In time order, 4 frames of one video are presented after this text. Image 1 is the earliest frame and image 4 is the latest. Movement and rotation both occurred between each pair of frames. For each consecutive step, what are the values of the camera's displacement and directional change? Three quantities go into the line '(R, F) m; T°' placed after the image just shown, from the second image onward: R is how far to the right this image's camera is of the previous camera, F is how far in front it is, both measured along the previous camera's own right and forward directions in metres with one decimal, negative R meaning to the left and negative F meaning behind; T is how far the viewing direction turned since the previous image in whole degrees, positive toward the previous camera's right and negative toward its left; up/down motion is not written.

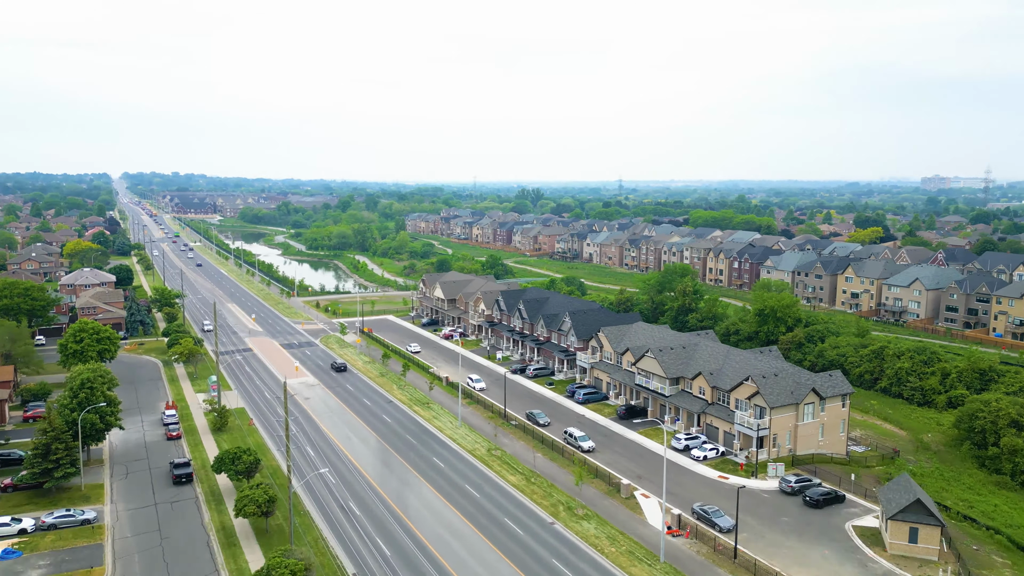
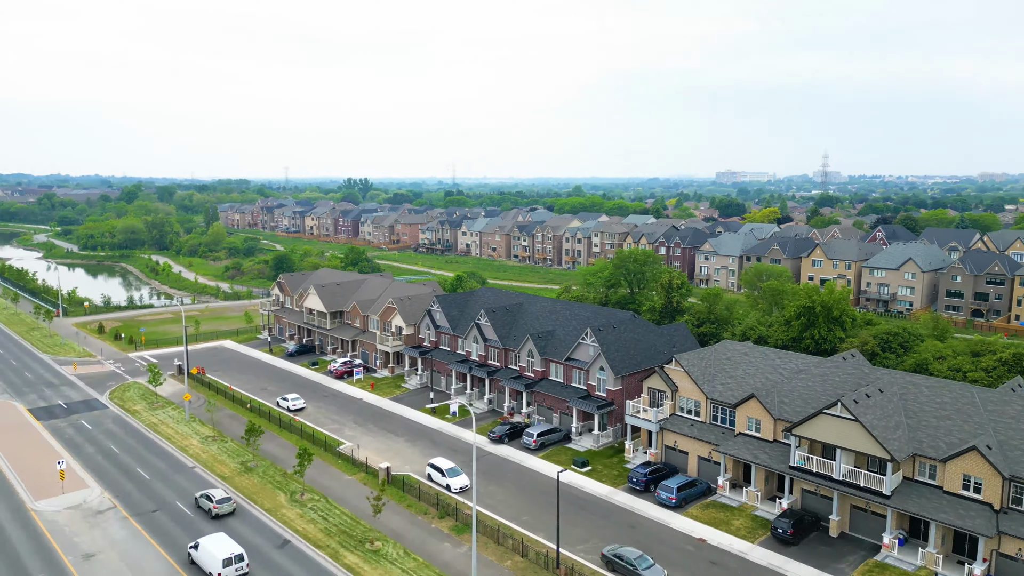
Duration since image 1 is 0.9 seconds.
(-10.3, +38.2) m; +15°
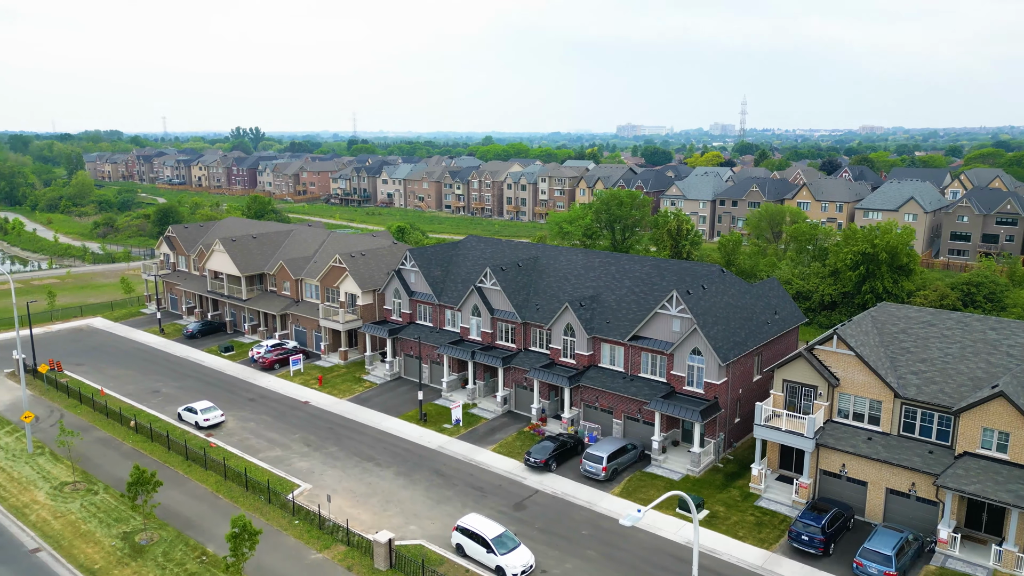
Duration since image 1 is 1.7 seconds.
(-6.0, +17.4) m; +8°
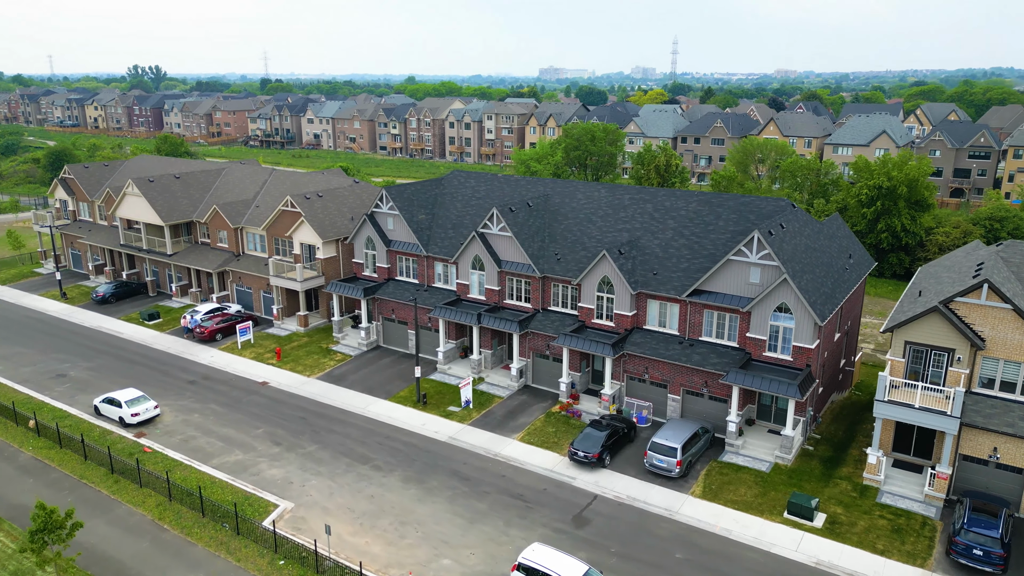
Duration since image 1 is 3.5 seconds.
(-3.7, +7.7) m; +6°
